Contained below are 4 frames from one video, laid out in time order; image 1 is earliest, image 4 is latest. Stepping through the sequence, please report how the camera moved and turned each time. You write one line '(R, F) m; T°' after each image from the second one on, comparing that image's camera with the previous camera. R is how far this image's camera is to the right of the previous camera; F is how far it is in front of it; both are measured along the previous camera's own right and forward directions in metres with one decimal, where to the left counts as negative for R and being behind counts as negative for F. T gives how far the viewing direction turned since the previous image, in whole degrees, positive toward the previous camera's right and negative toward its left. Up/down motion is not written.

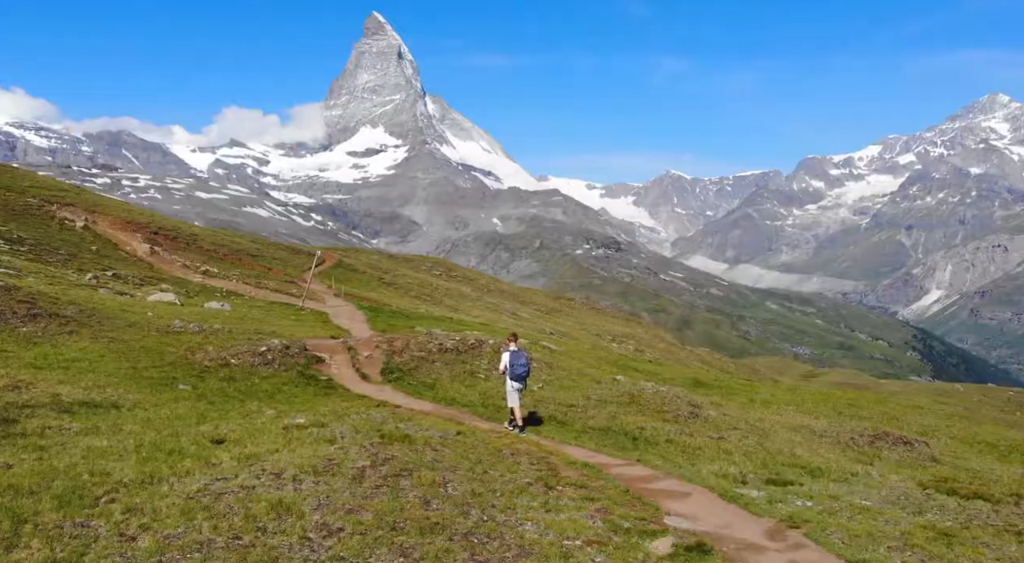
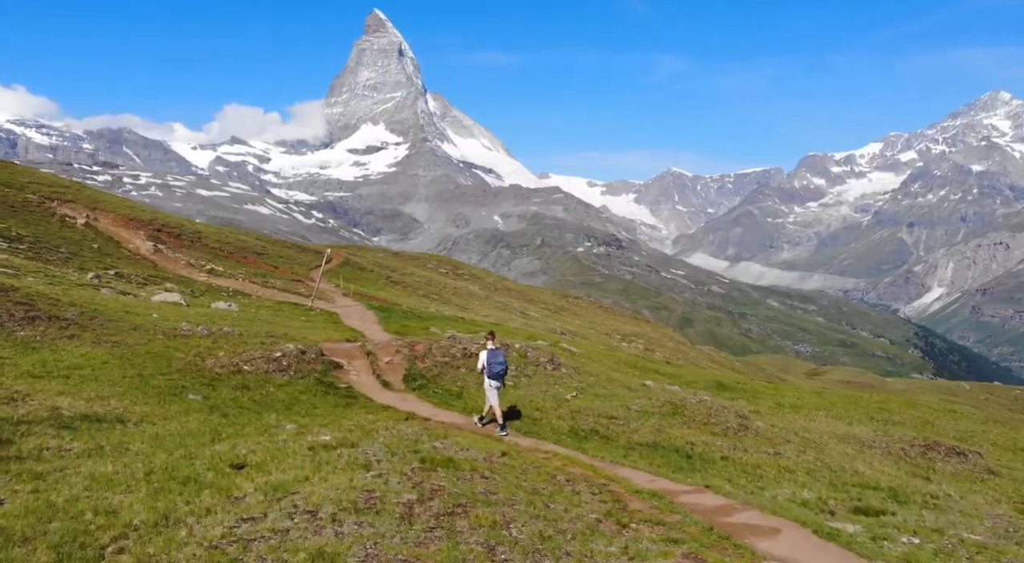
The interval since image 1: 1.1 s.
(-1.5, +3.4) m; 0°
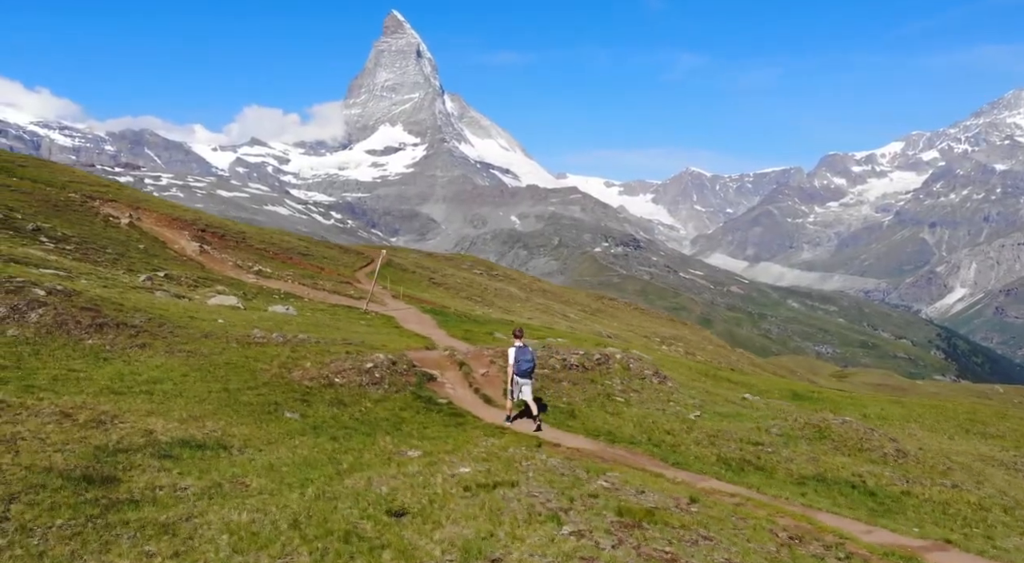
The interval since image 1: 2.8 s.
(-4.5, +4.4) m; -1°
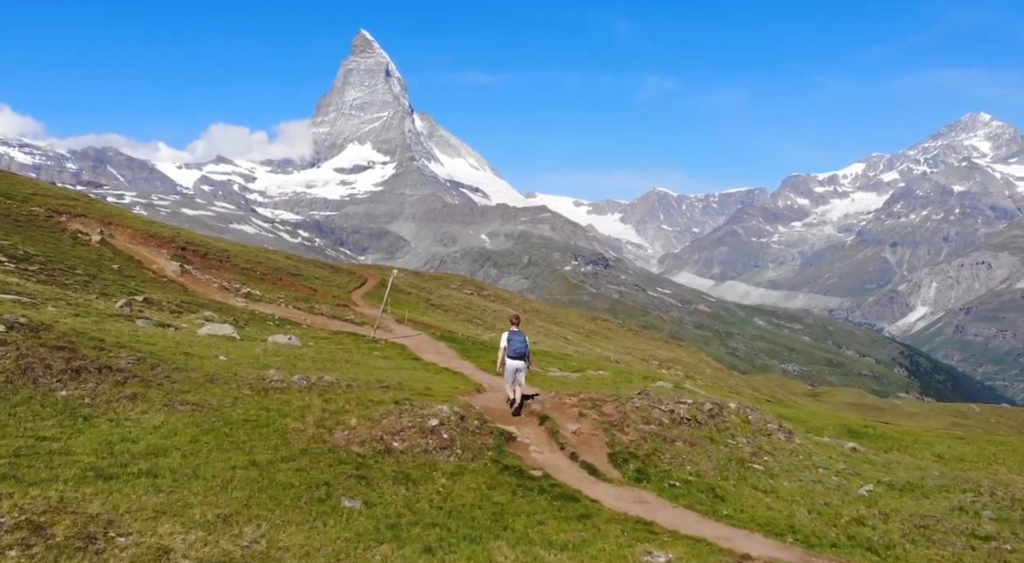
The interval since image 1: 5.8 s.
(-5.0, +10.4) m; +2°
